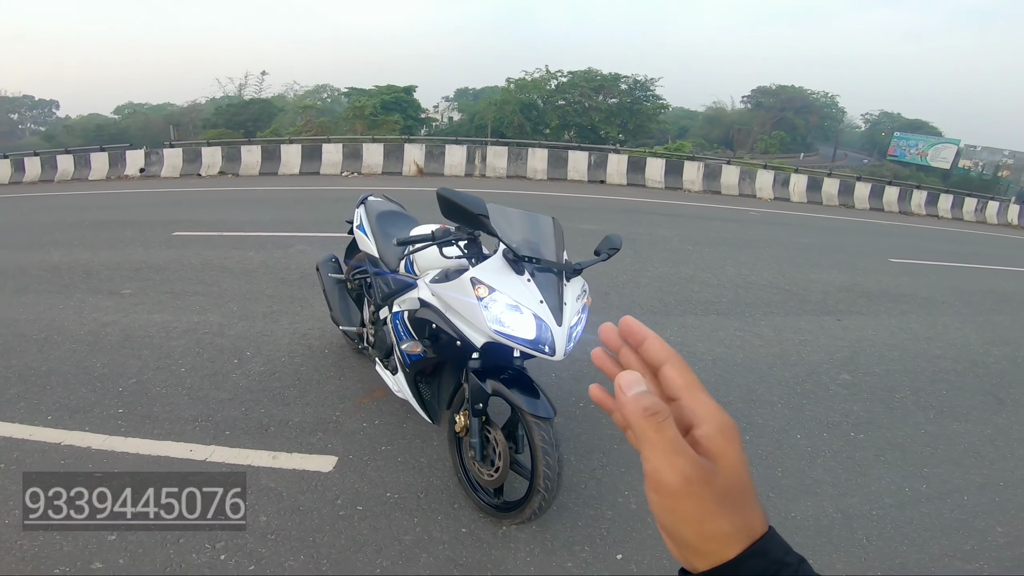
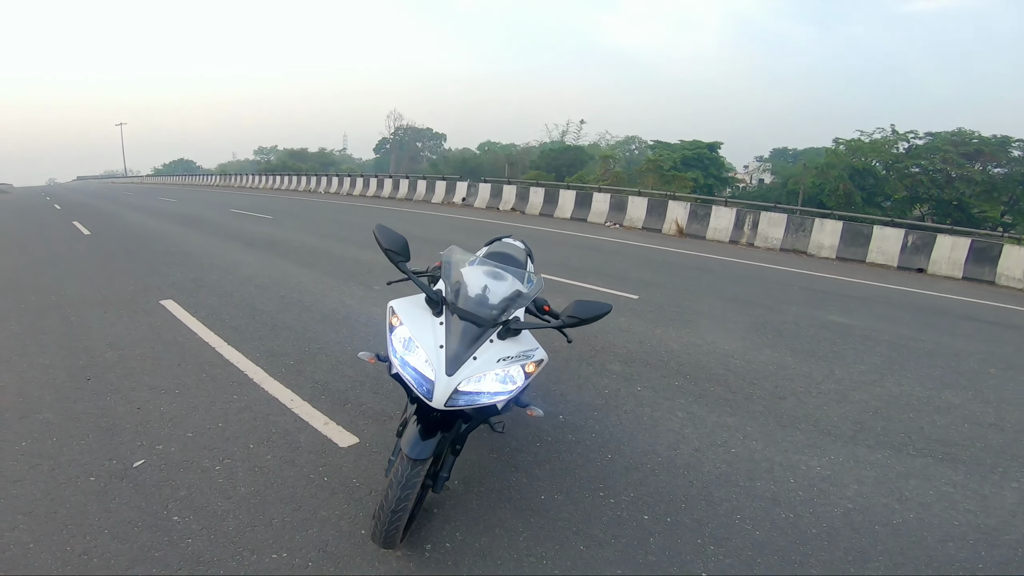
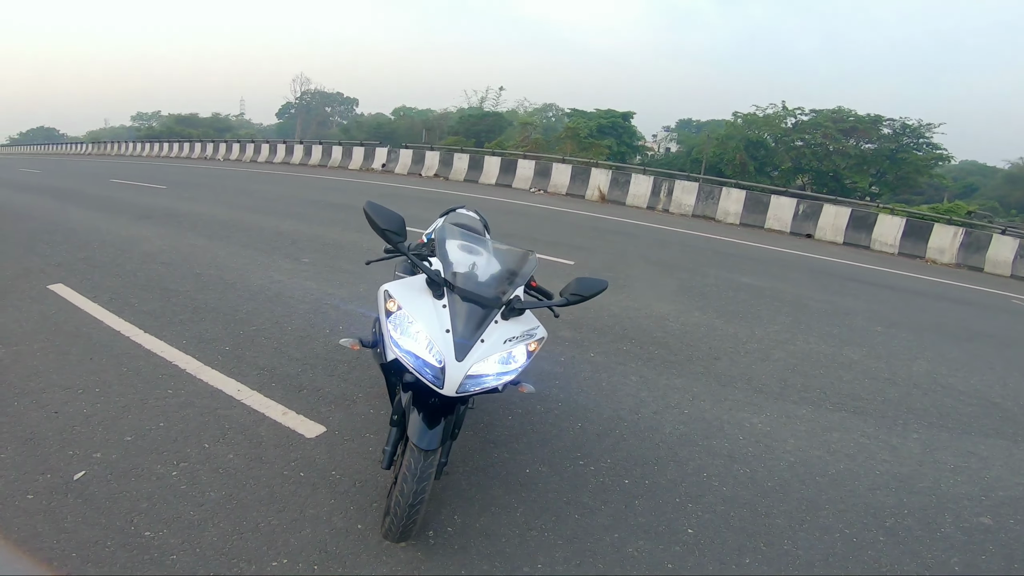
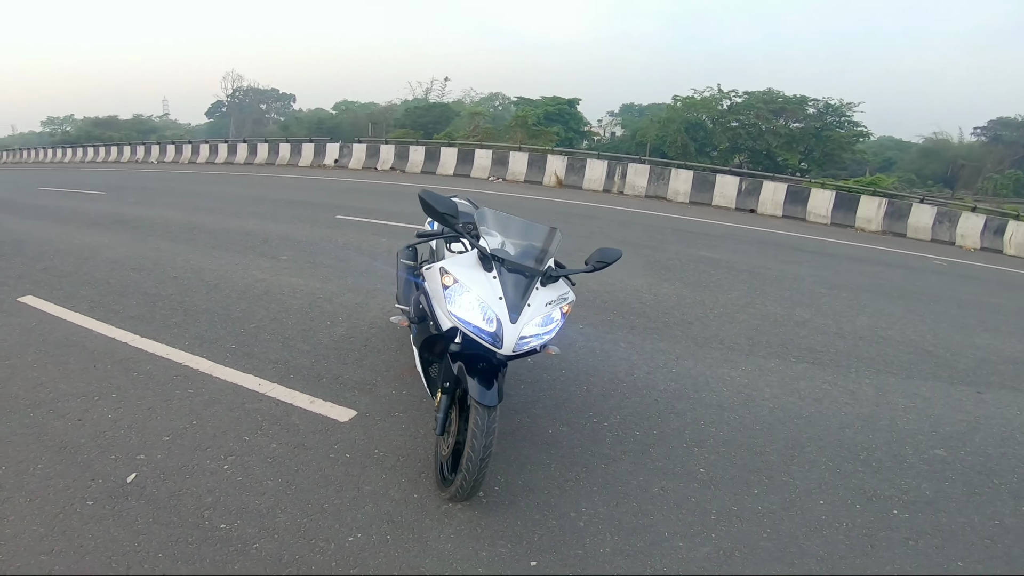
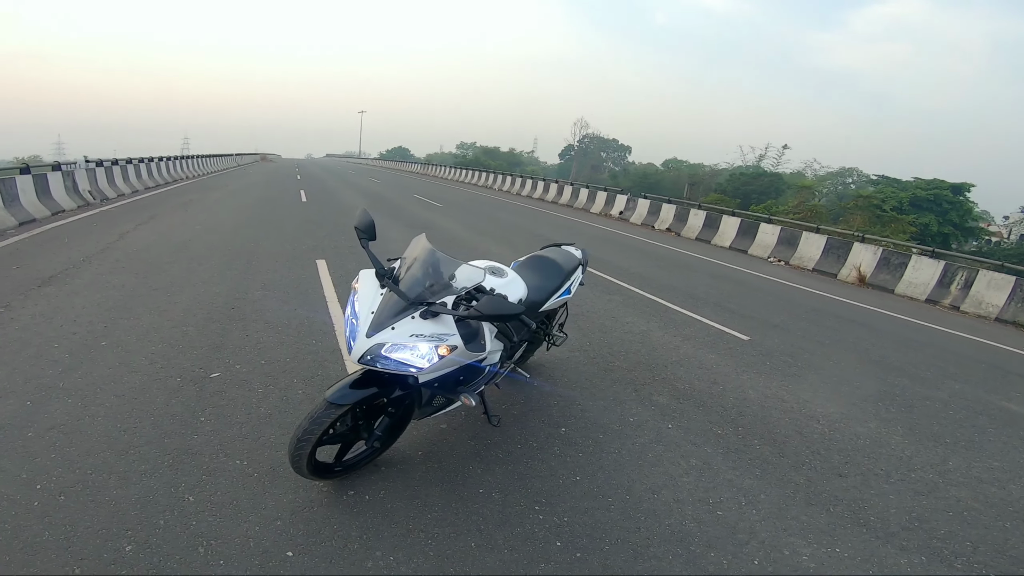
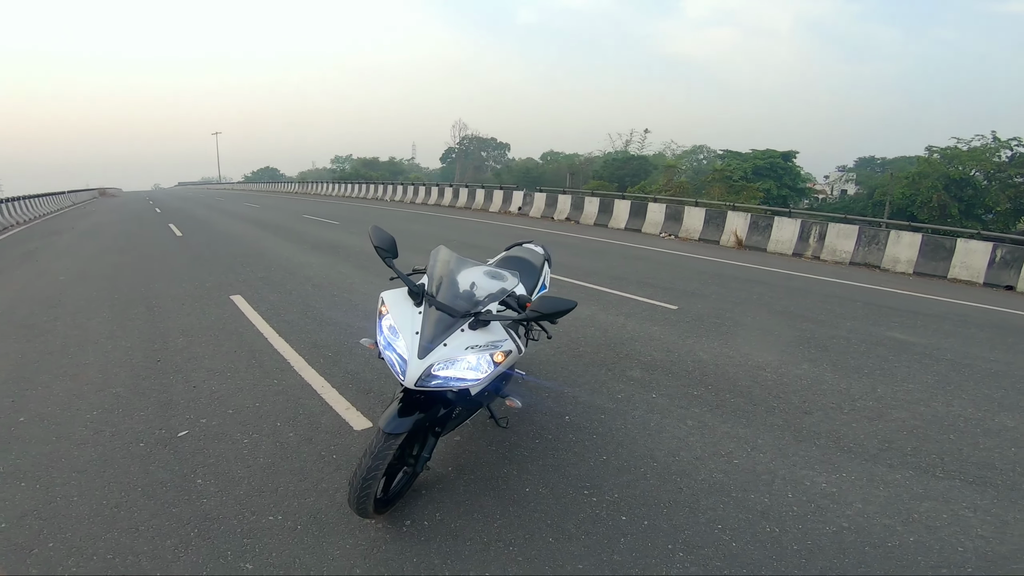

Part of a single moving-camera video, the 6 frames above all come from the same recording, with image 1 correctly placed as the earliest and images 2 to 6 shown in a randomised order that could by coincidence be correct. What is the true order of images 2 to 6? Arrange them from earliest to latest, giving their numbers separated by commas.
4, 3, 2, 6, 5
